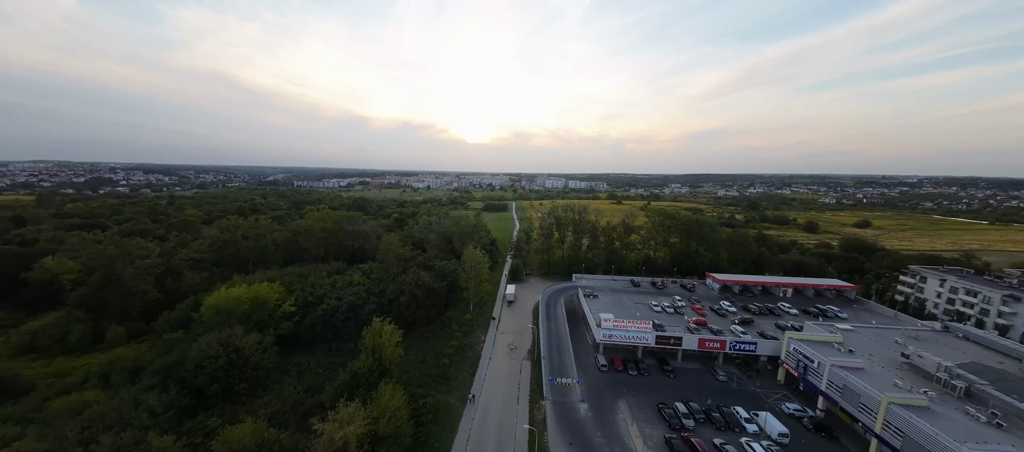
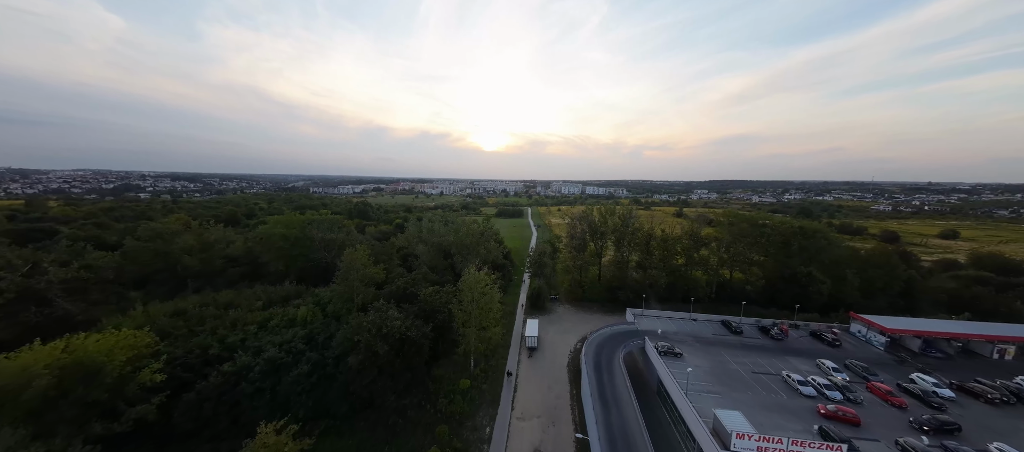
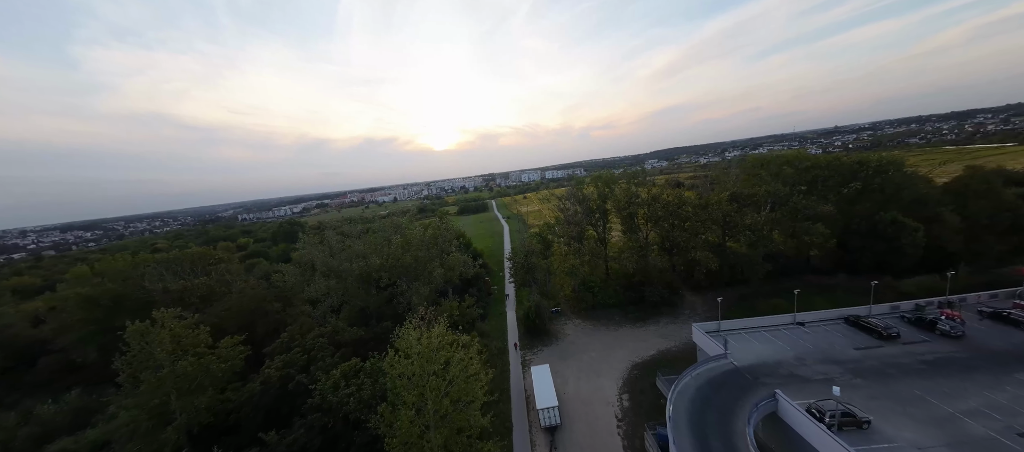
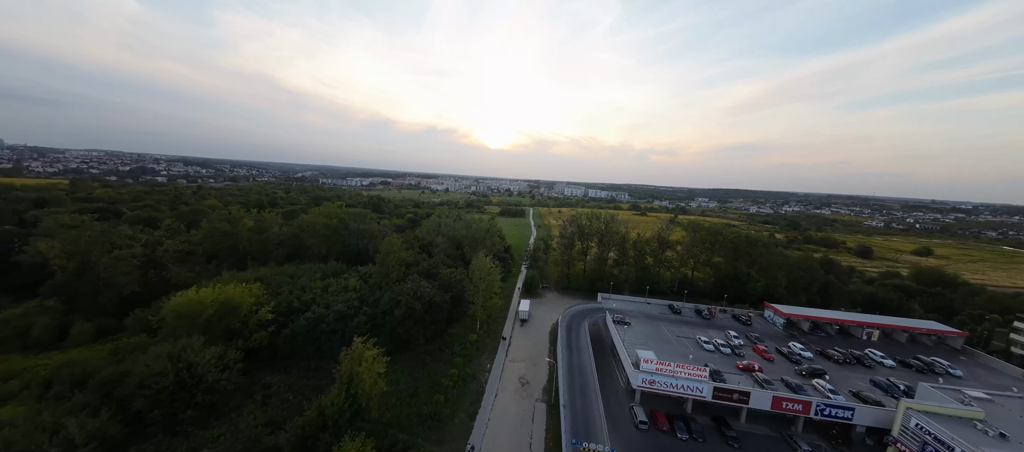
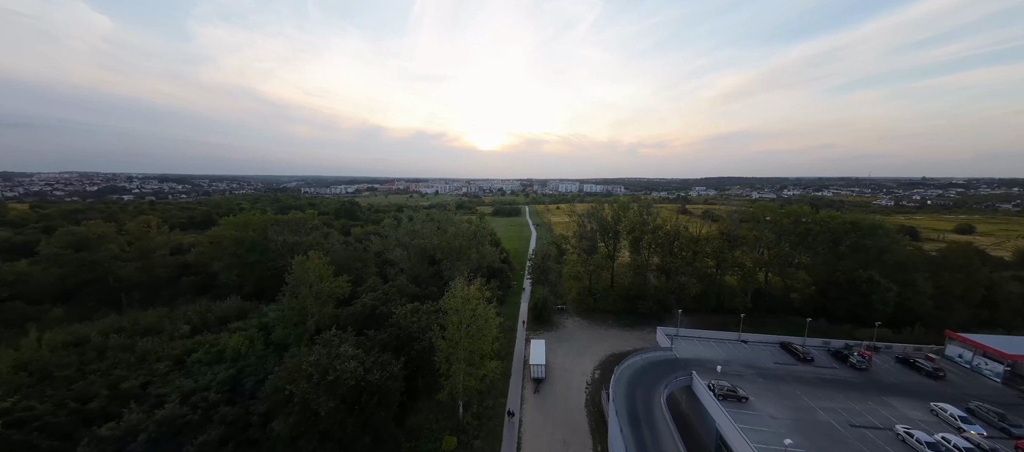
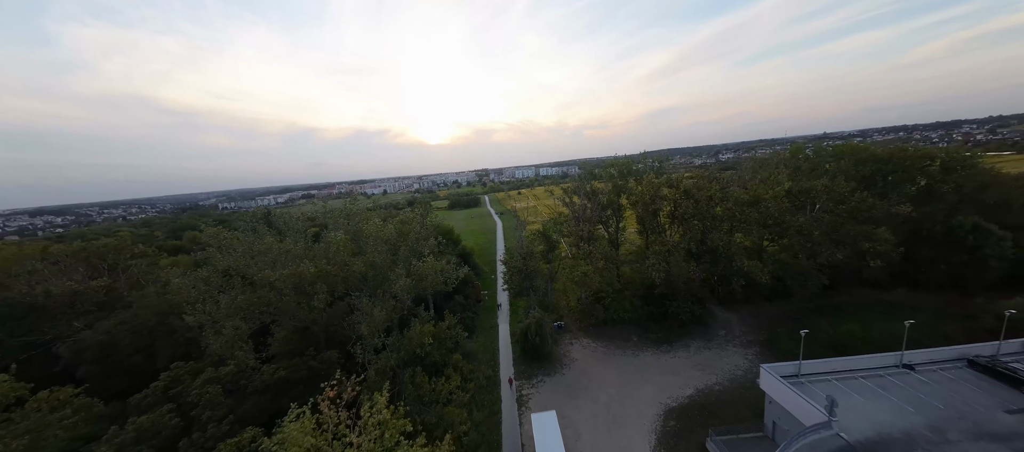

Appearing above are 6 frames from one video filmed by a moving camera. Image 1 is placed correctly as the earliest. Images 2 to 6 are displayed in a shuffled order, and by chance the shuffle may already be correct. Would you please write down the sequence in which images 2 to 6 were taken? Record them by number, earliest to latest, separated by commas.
4, 2, 5, 3, 6
